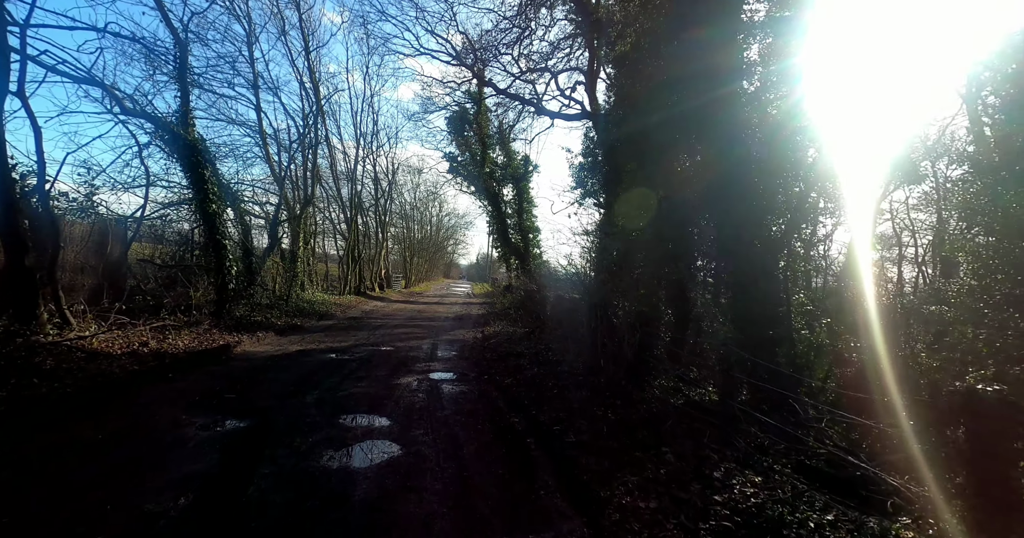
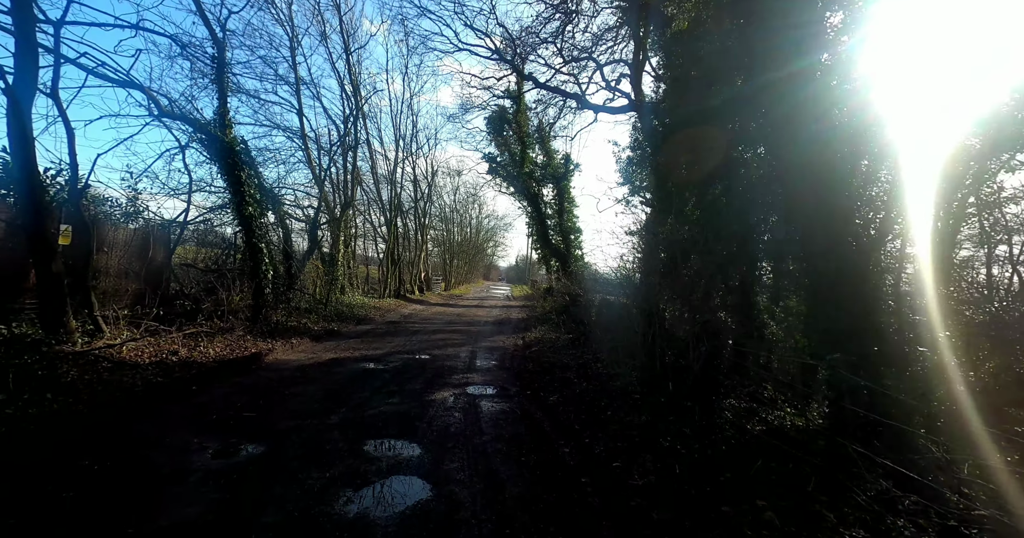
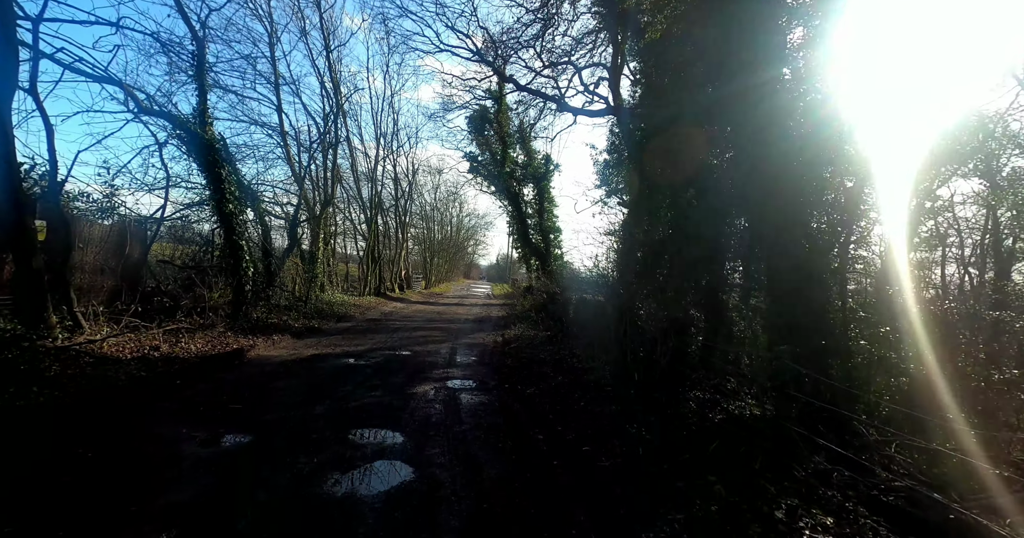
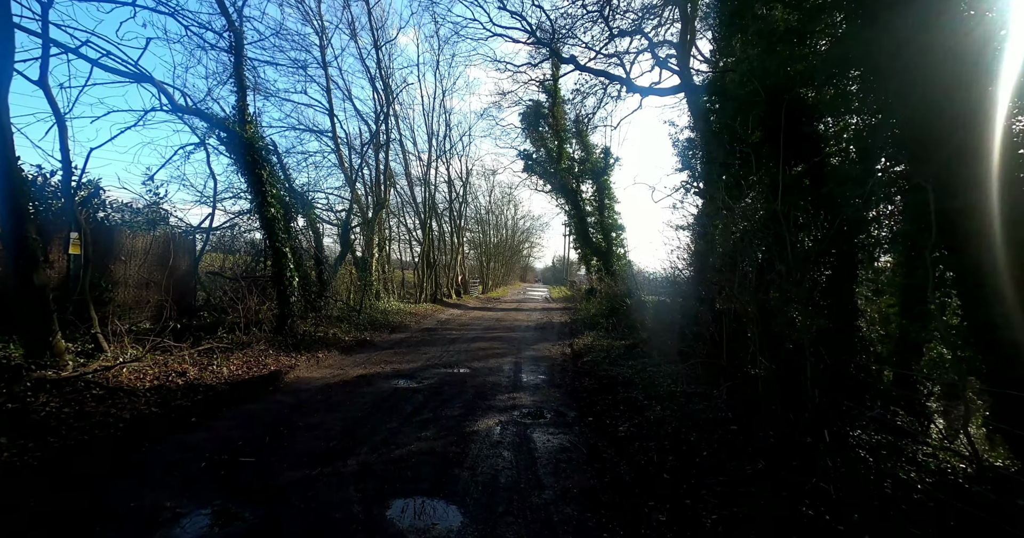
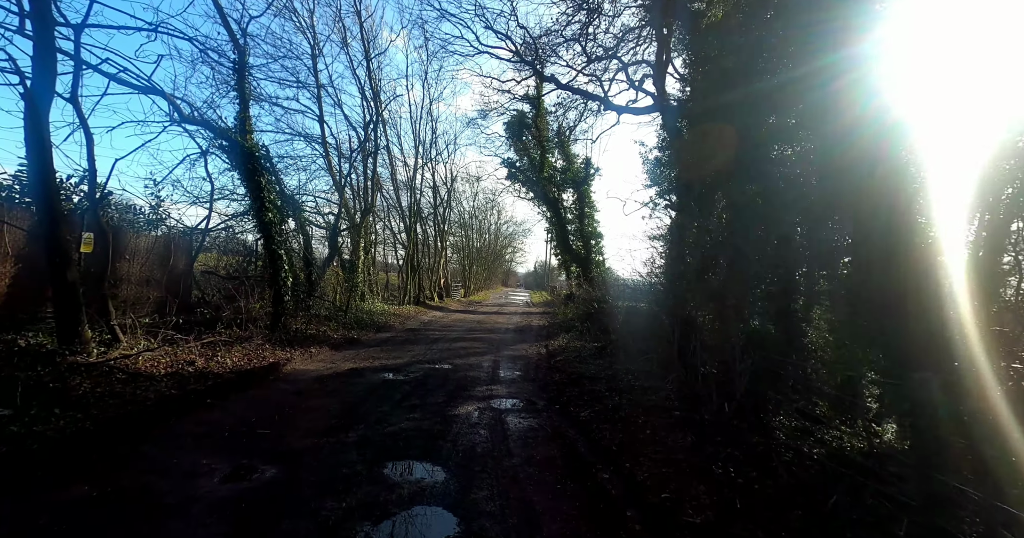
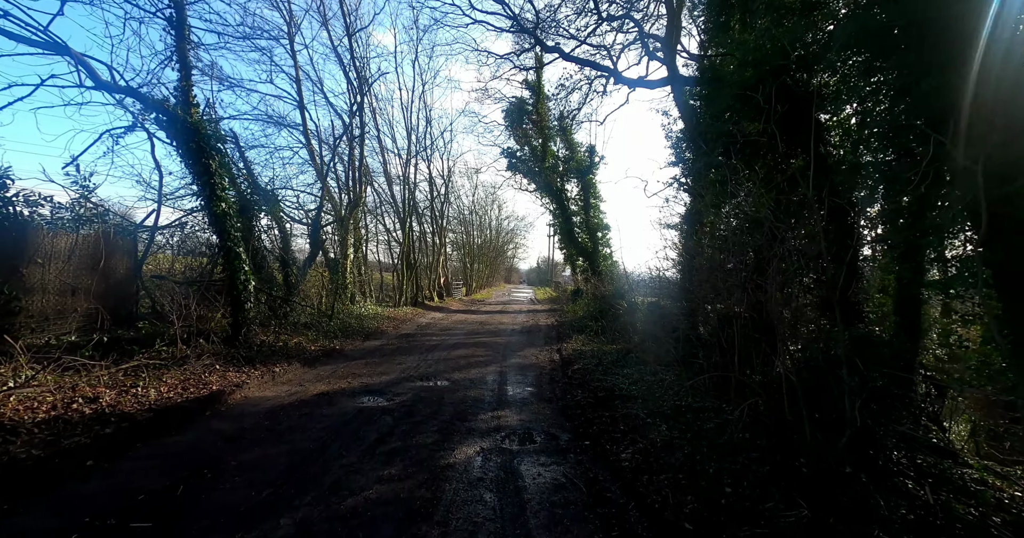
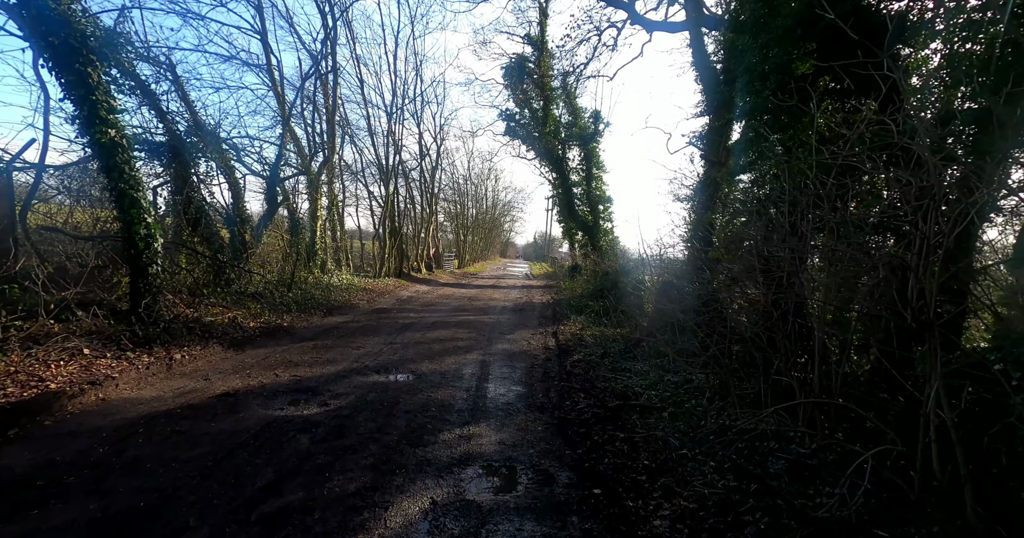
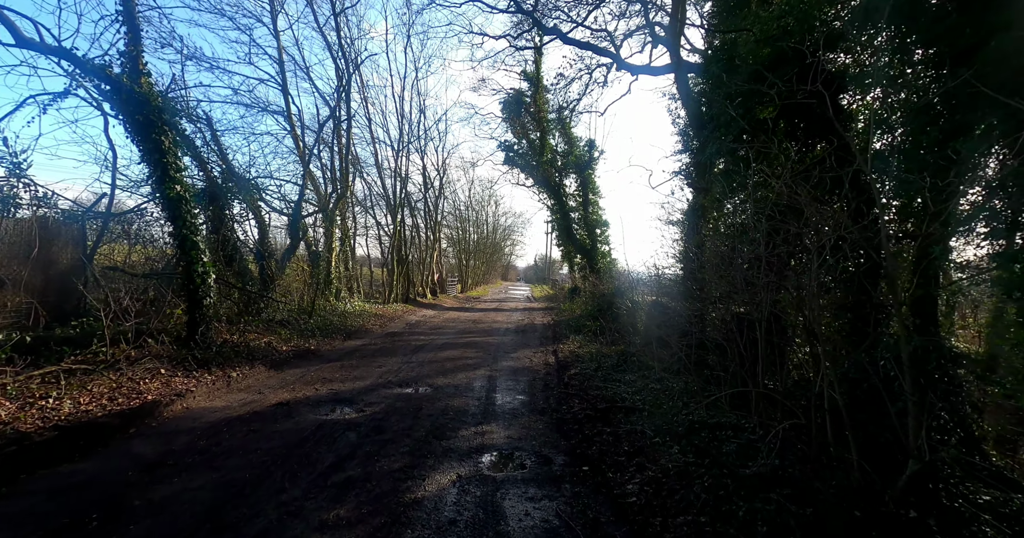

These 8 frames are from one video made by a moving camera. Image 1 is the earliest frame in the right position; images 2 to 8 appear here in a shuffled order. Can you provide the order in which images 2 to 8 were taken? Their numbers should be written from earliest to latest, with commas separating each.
3, 2, 5, 4, 6, 8, 7
